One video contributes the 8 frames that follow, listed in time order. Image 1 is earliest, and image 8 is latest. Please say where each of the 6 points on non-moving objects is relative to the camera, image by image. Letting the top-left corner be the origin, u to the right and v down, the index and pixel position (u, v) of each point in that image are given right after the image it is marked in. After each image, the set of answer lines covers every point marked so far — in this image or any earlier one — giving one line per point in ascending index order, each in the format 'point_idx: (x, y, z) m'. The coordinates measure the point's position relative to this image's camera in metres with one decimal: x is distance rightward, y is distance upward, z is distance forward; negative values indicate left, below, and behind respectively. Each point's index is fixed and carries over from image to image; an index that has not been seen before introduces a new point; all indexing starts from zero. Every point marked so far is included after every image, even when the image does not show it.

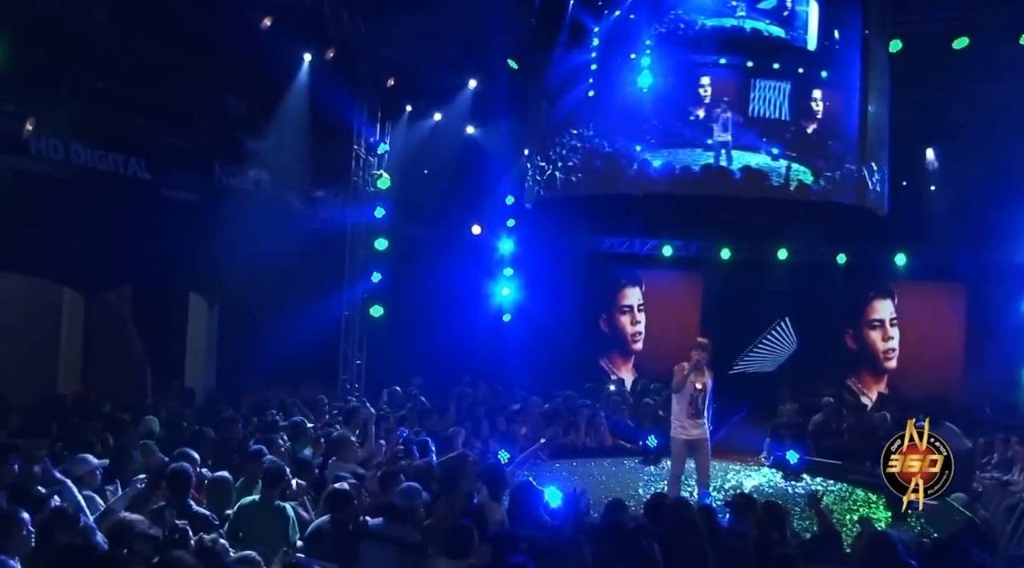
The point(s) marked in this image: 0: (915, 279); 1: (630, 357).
0: (+6.7, +0.1, +14.2) m
1: (+2.0, -1.3, +15.4) m
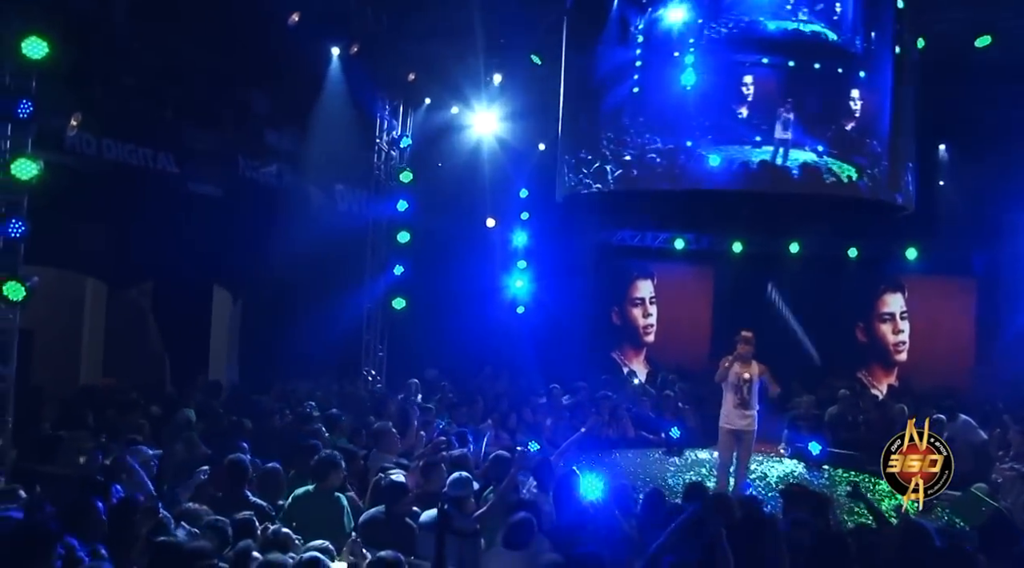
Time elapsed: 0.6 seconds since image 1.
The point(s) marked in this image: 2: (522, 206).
0: (+7.0, +0.2, +14.4) m
1: (+2.3, -1.2, +15.5) m
2: (+0.2, +1.4, +15.0) m
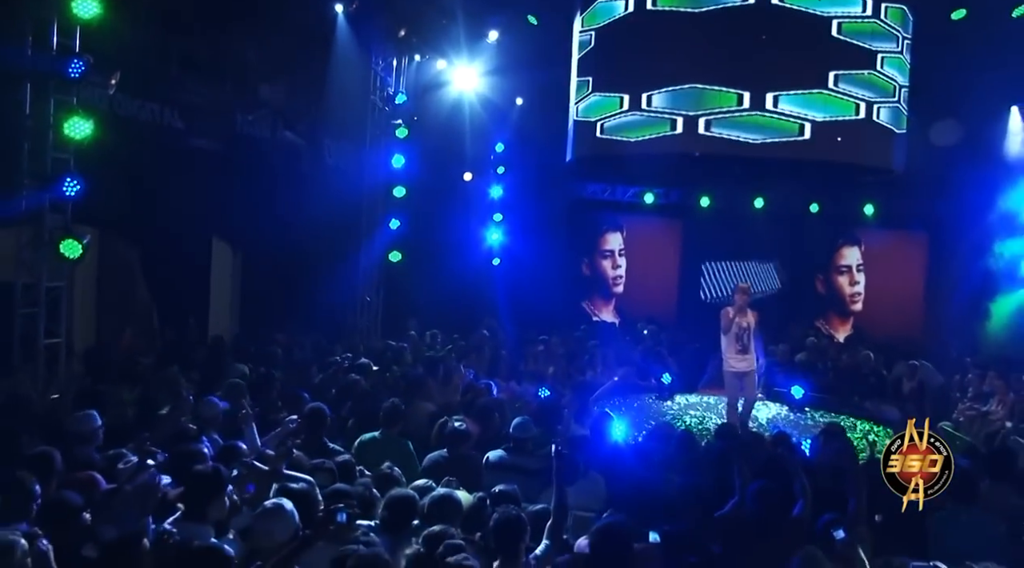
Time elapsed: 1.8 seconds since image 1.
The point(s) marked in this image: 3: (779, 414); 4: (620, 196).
0: (+6.6, +1.0, +15.3) m
1: (+1.9, -0.3, +16.1) m
2: (-0.2, +2.2, +15.4) m
3: (+3.2, -1.5, +10.1) m
4: (+2.0, +1.7, +16.1) m
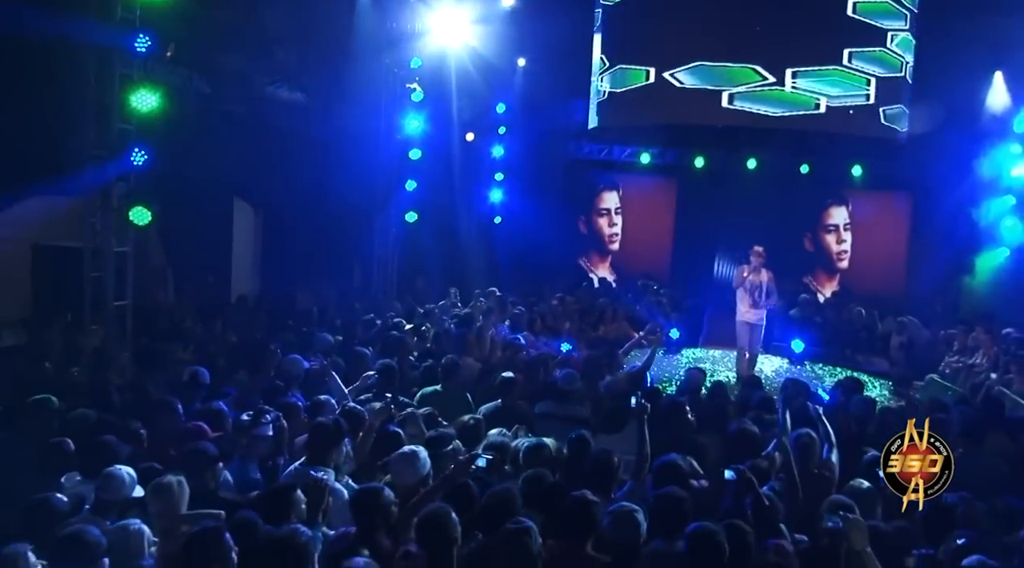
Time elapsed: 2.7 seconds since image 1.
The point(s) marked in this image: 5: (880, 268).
0: (+6.6, +1.8, +15.9) m
1: (+1.9, +0.5, +16.7) m
2: (-0.2, +3.0, +15.7) m
3: (+3.4, -1.1, +10.8) m
4: (+2.0, +2.5, +16.5) m
5: (+6.8, +0.2, +15.7) m
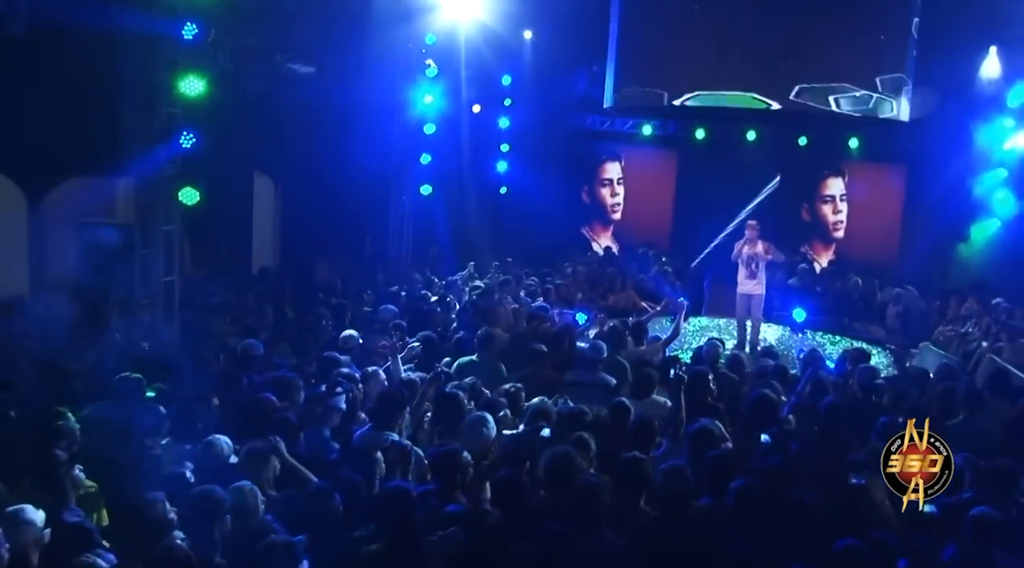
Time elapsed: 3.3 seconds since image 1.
0: (+6.7, +2.4, +16.4) m
1: (+2.0, +1.2, +17.1) m
2: (-0.1, +3.6, +16.0) m
3: (+3.6, -0.7, +11.3) m
4: (+2.1, +3.1, +16.8) m
5: (+6.9, +0.8, +16.2) m
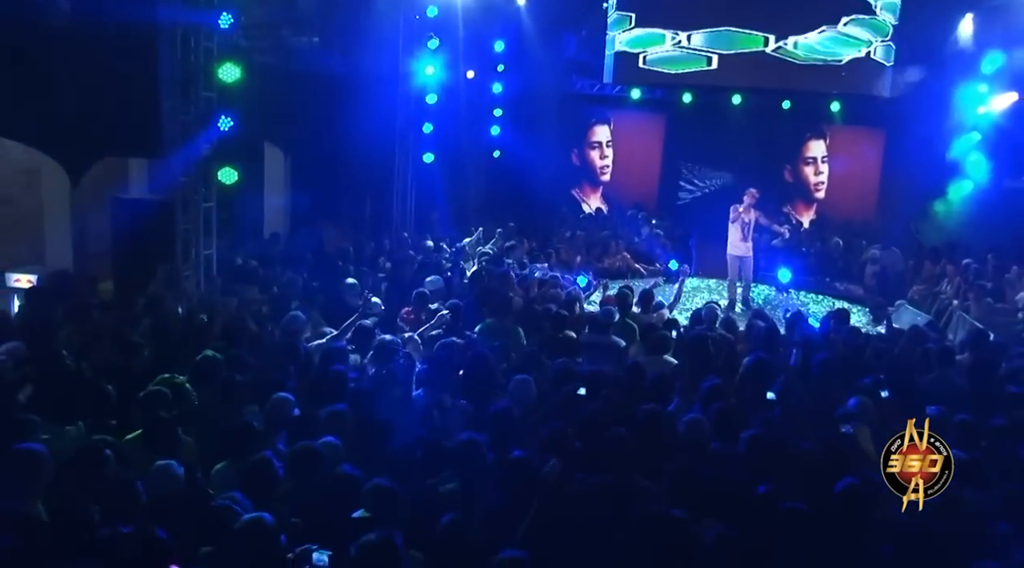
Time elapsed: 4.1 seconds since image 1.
0: (+6.6, +3.2, +17.0) m
1: (+1.8, +2.0, +17.7) m
2: (-0.2, +4.3, +16.4) m
3: (+3.6, -0.1, +12.1) m
4: (+2.0, +3.9, +17.3) m
5: (+6.8, +1.6, +16.9) m
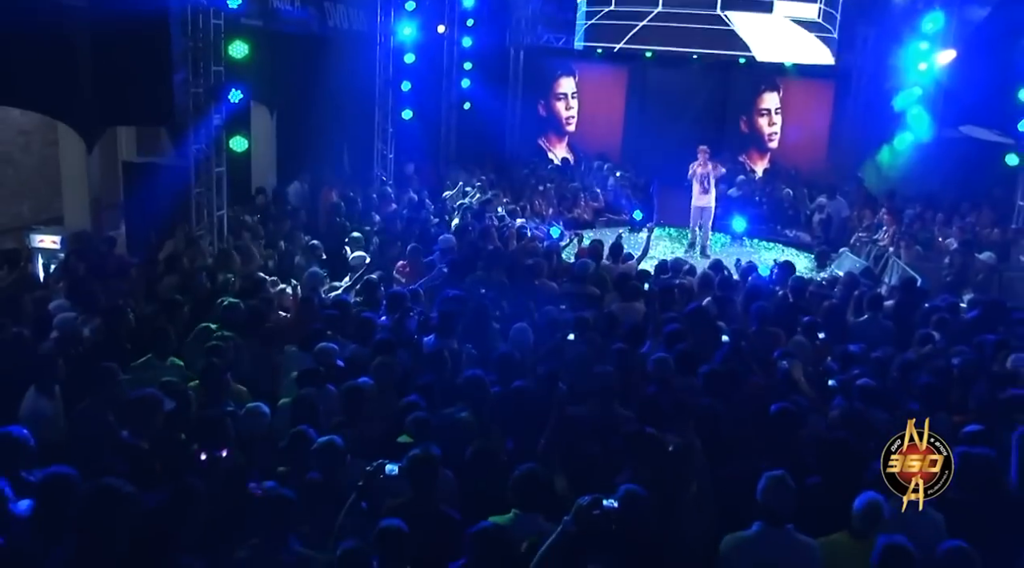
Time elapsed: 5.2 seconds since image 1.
0: (+6.0, +4.4, +18.0) m
1: (+1.2, +3.1, +18.5) m
2: (-0.8, +5.4, +16.9) m
3: (+3.2, +0.6, +13.1) m
4: (+1.4, +5.0, +18.0) m
5: (+6.2, +2.8, +18.0) m
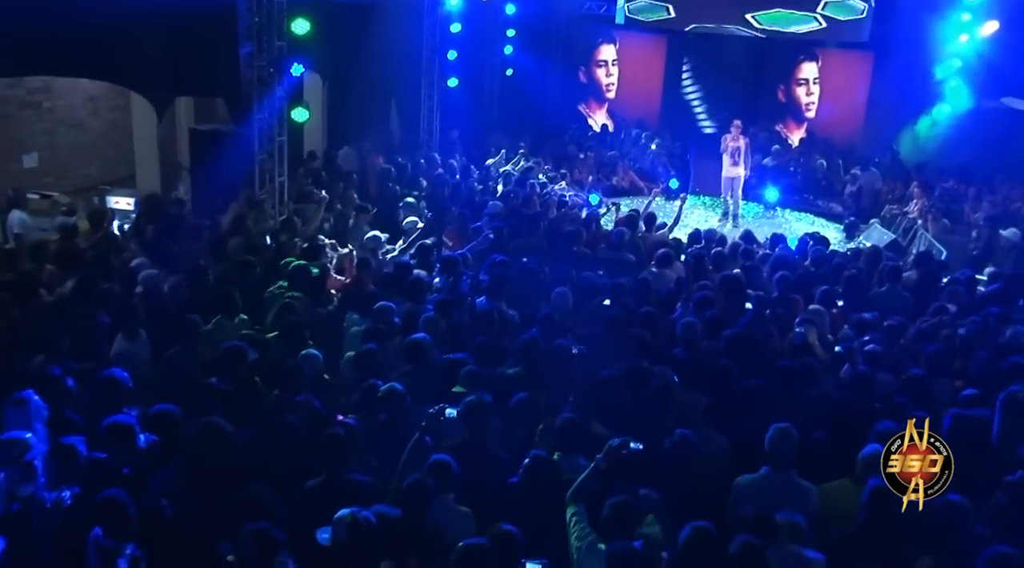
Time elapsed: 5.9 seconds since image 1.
0: (+6.9, +5.0, +18.0) m
1: (+2.1, +3.9, +18.8) m
2: (+0.1, +6.1, +17.3) m
3: (+3.9, +1.1, +13.5) m
4: (+2.3, +5.8, +18.3) m
5: (+7.1, +3.4, +18.1) m
